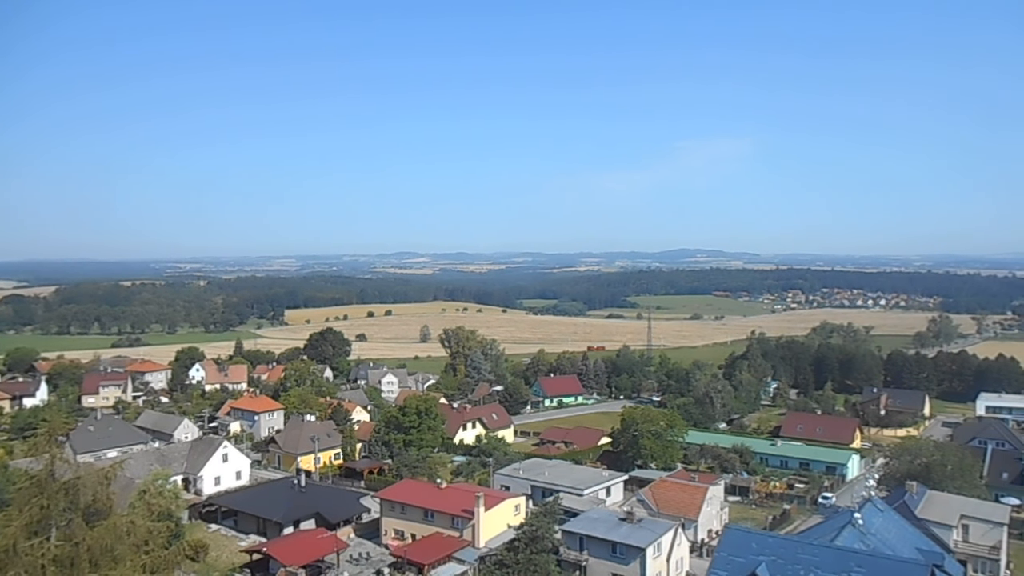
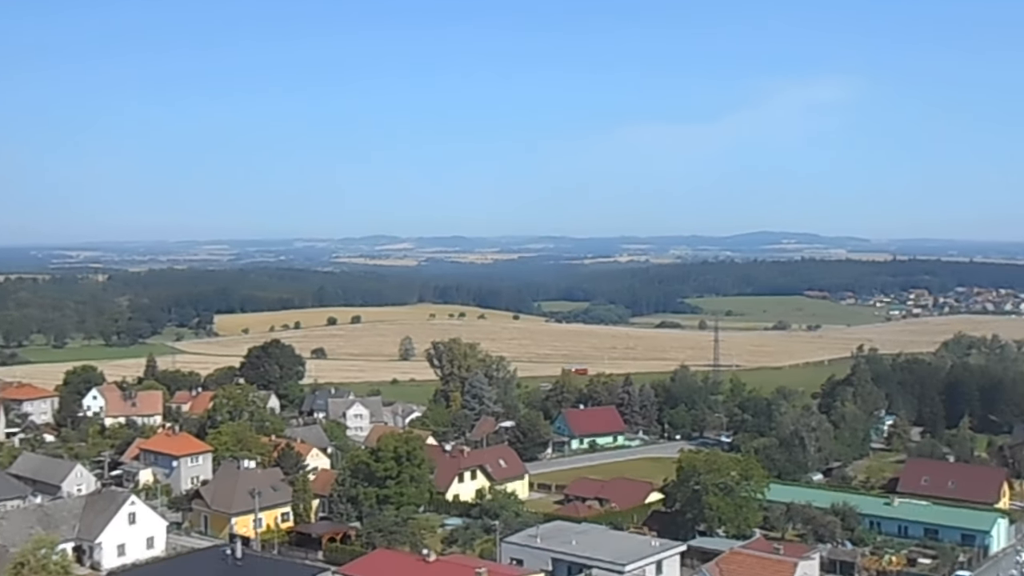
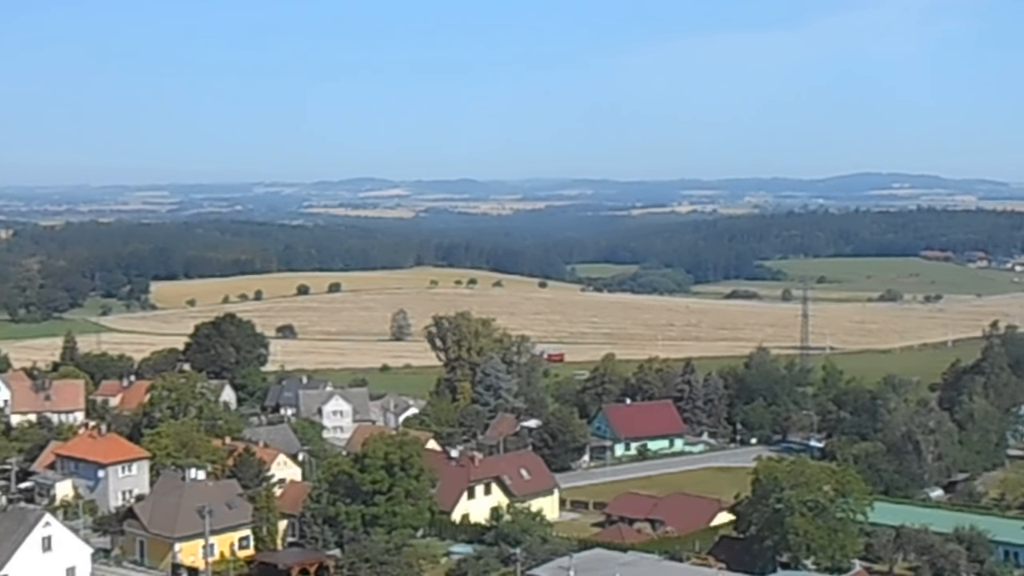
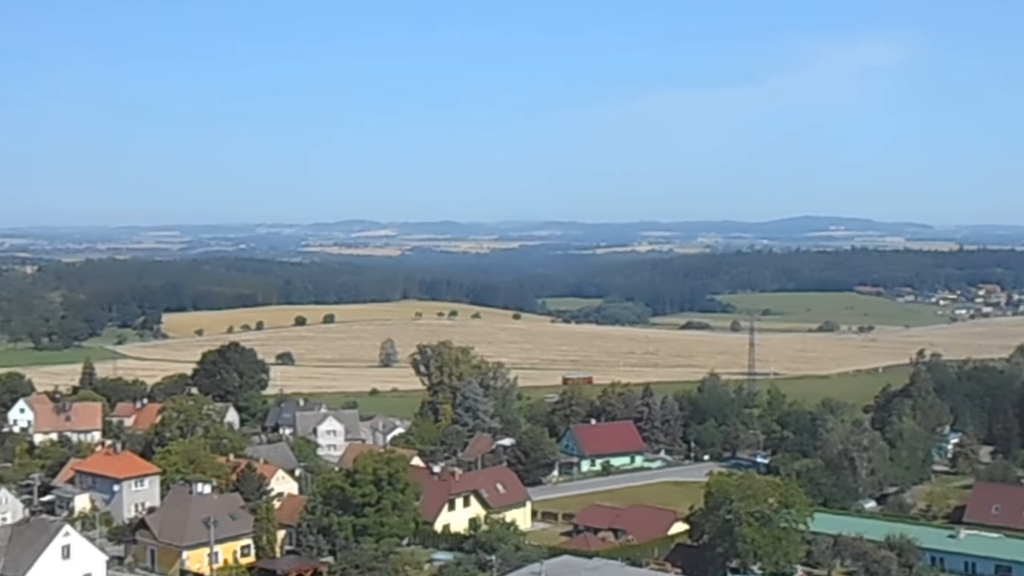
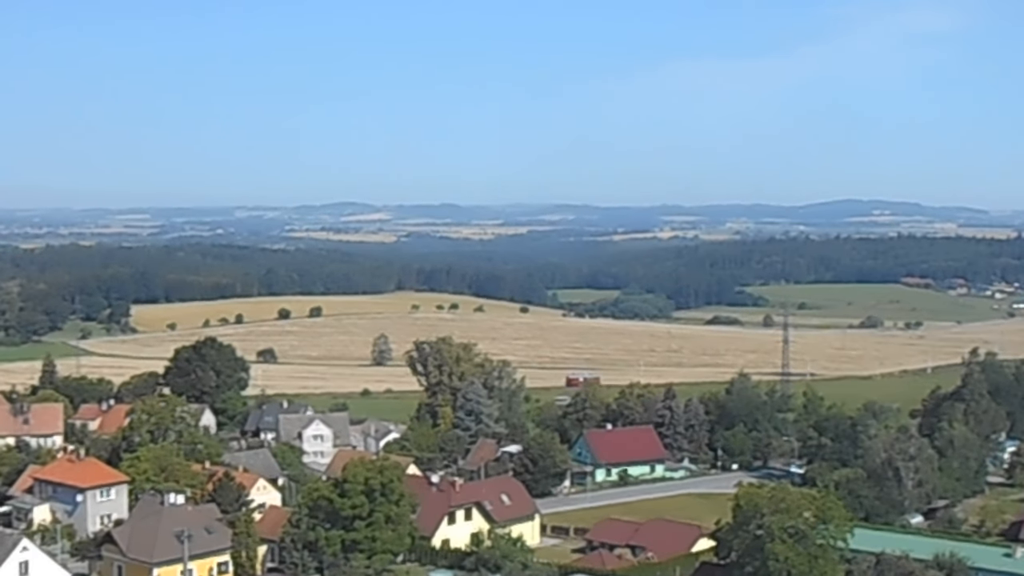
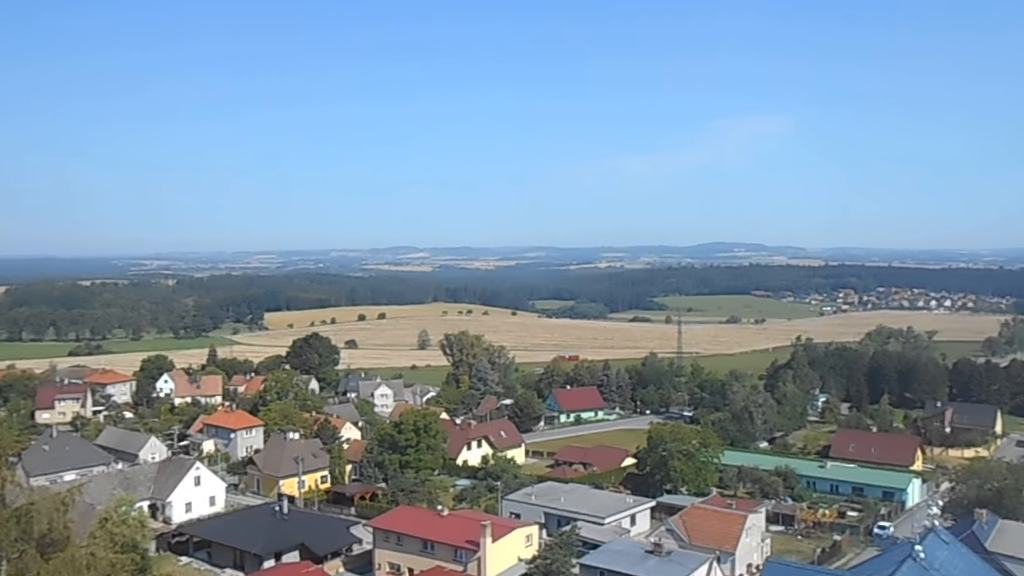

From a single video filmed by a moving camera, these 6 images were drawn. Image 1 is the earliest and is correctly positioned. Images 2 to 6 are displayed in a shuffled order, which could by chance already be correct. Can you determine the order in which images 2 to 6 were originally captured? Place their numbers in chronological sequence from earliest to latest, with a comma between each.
6, 2, 4, 5, 3
